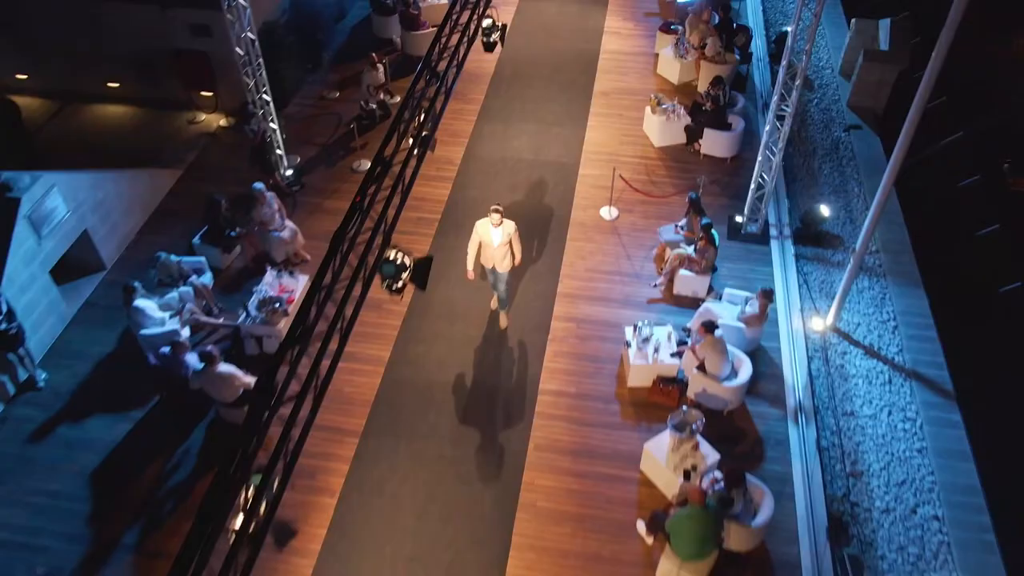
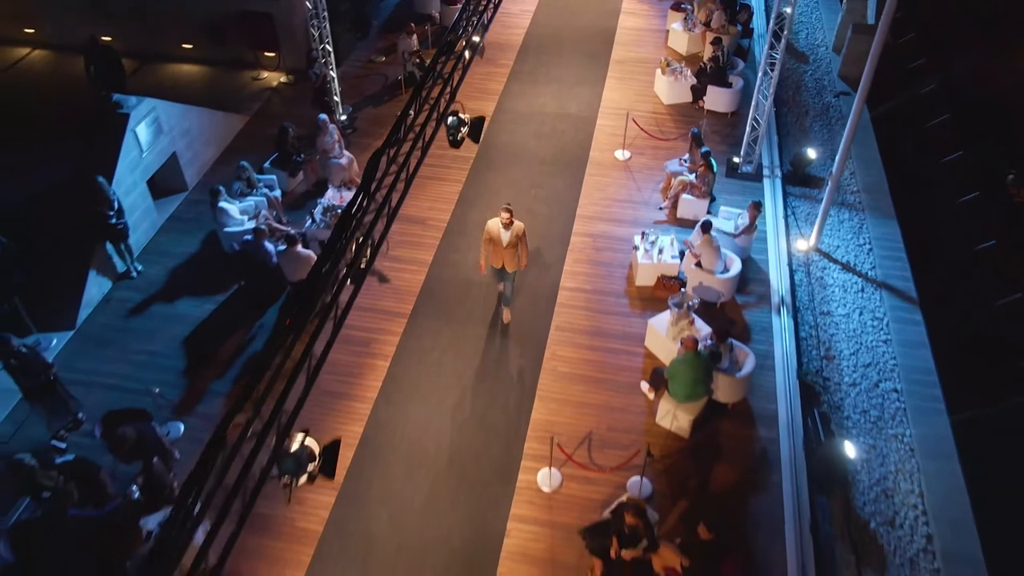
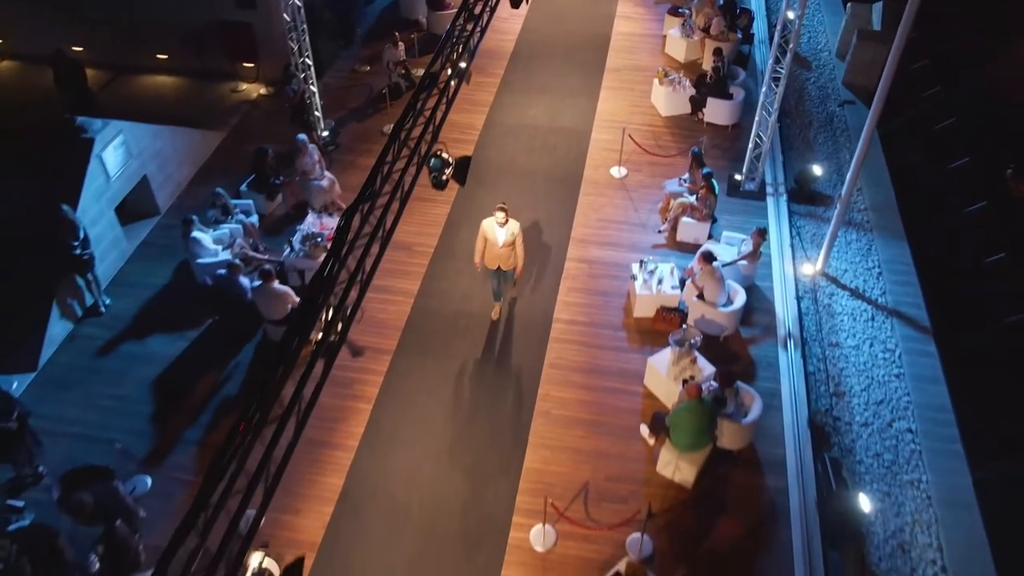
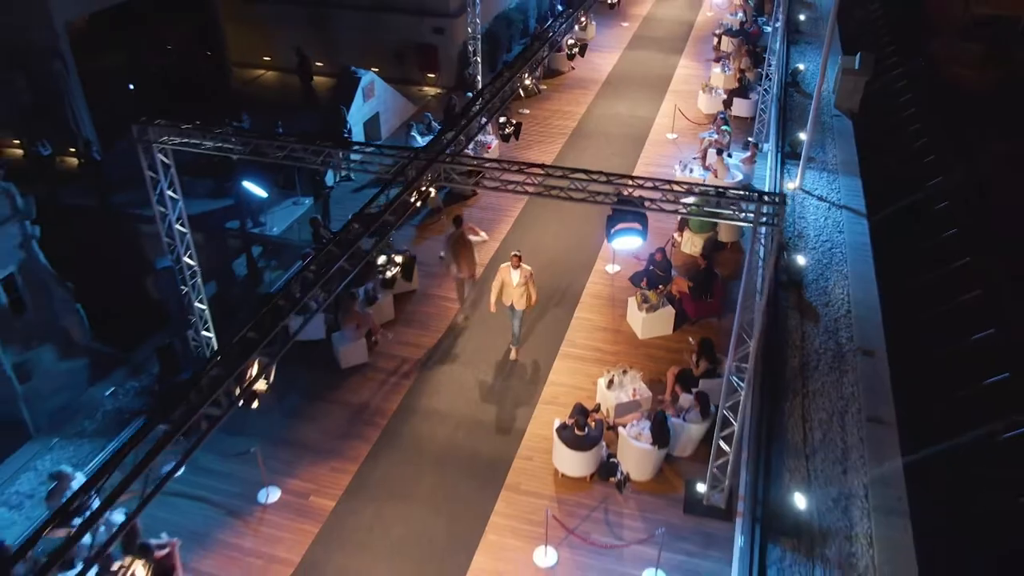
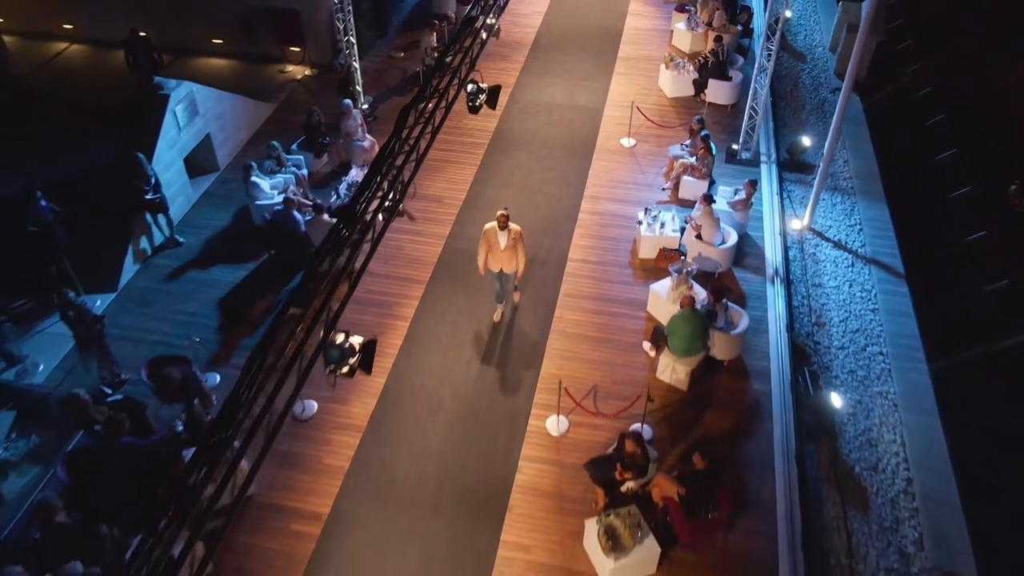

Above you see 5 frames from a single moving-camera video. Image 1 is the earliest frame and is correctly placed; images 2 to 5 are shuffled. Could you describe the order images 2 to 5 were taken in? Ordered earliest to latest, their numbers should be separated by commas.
3, 2, 5, 4
